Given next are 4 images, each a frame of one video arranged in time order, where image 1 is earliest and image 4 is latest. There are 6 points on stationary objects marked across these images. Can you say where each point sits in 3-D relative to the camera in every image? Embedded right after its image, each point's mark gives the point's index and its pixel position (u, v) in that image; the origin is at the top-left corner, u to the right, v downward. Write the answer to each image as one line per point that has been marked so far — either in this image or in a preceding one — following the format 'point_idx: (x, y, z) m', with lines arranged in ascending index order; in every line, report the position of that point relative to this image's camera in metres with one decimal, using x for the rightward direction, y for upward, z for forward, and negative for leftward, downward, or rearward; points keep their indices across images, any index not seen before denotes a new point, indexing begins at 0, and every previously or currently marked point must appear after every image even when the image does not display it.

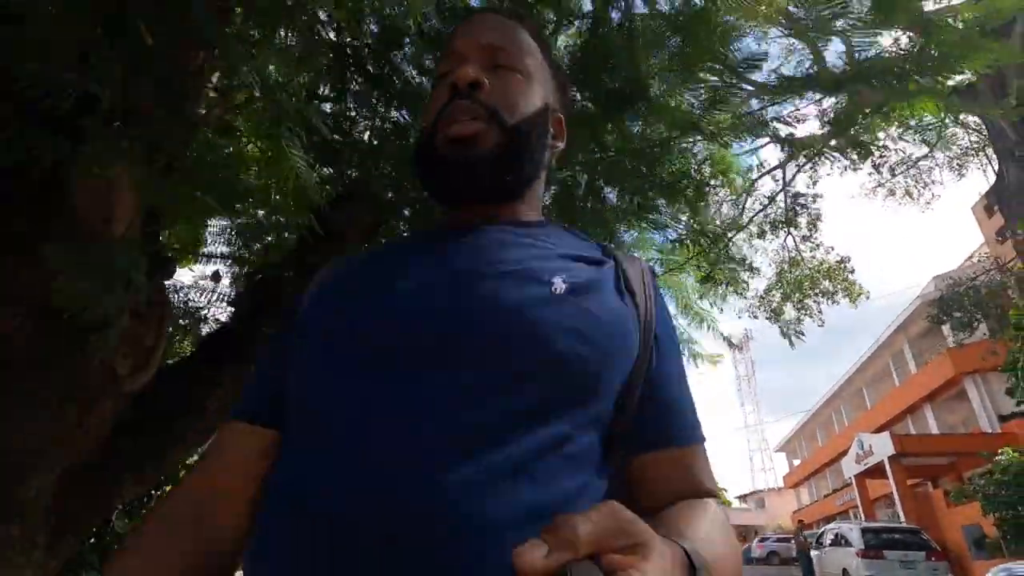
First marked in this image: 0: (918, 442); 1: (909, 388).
0: (+9.8, -3.7, +13.0) m
1: (+11.7, -3.0, +15.8) m
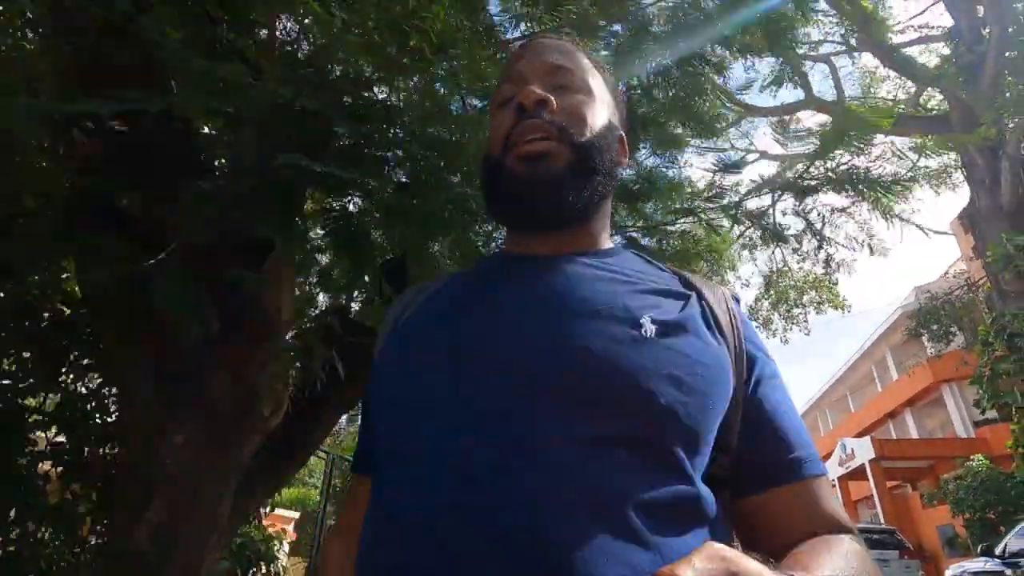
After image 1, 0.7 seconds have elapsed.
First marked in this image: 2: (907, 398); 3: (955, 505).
0: (+9.8, -4.0, +13.6) m
1: (+11.6, -3.3, +16.5) m
2: (+11.7, -3.3, +15.9) m
3: (+8.0, -3.9, +9.7) m
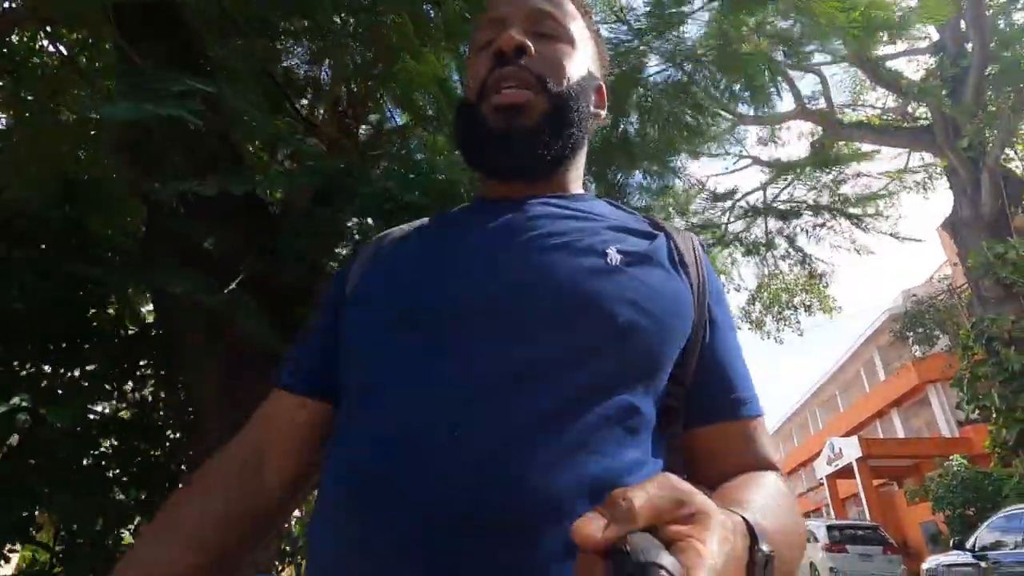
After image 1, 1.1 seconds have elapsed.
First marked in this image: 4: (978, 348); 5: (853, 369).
0: (+9.7, -4.1, +14.0) m
1: (+11.5, -3.4, +16.9) m
2: (+11.6, -3.4, +16.3) m
3: (+8.0, -4.0, +10.1) m
4: (+7.7, -1.0, +8.8) m
5: (+12.3, -2.9, +19.3) m
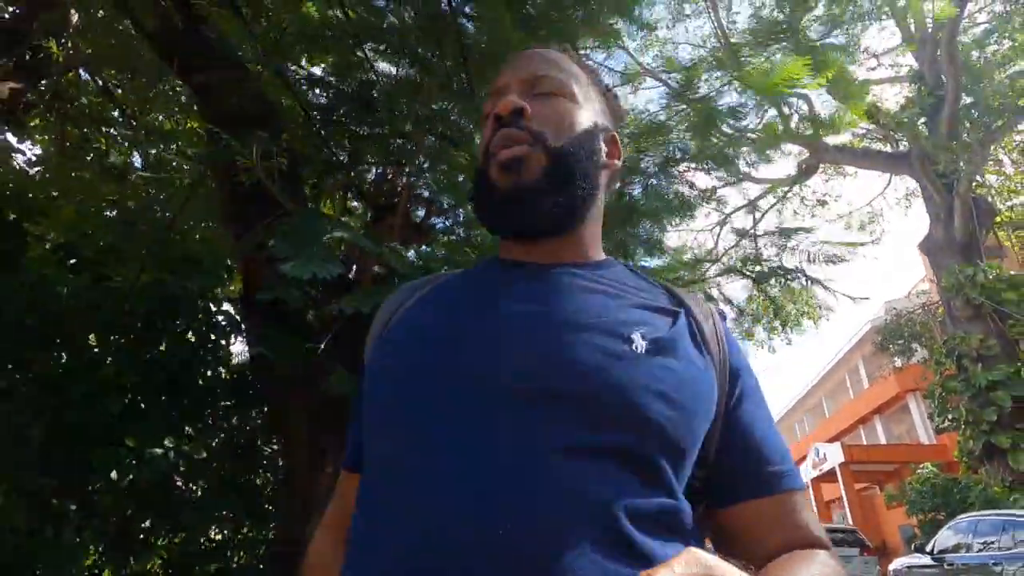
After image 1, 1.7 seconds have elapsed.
0: (+9.6, -4.5, +14.7) m
1: (+11.5, -3.7, +17.6) m
2: (+11.5, -3.7, +17.0) m
3: (+8.0, -4.4, +10.7) m
4: (+7.7, -1.3, +9.5) m
5: (+12.2, -3.3, +20.0) m
